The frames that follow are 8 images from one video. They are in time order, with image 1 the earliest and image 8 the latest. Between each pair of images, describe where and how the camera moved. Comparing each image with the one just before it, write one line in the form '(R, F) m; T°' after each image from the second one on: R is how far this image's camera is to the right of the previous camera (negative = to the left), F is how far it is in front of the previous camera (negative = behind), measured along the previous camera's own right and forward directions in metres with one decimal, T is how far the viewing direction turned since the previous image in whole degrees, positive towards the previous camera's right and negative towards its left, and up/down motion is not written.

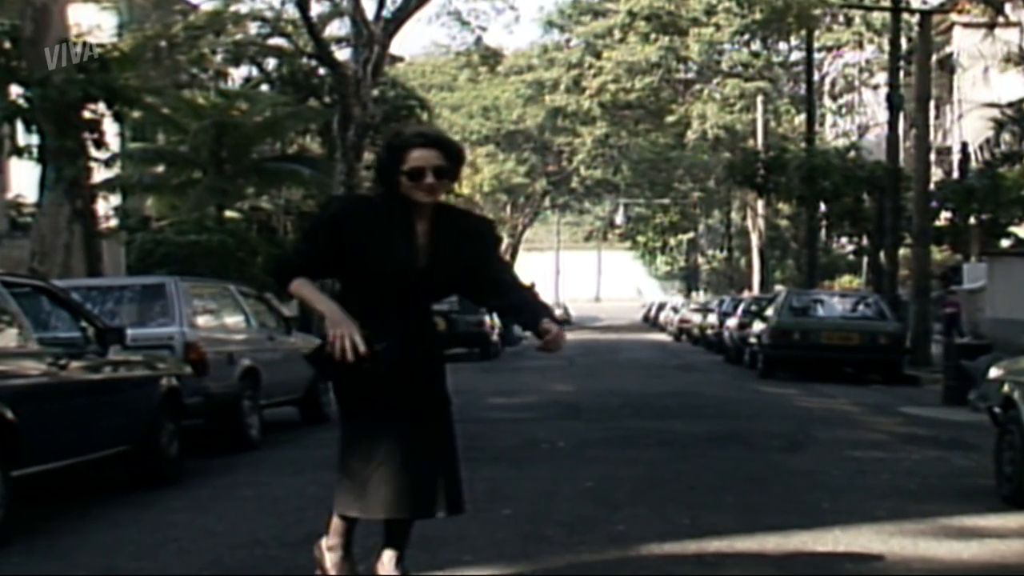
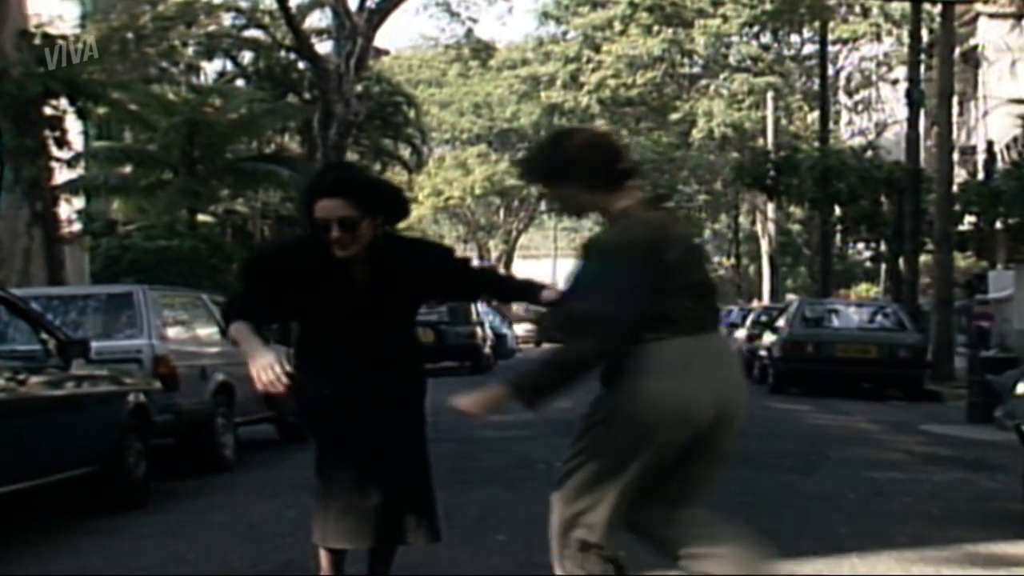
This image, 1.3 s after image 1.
(-0.1, +0.9) m; +1°
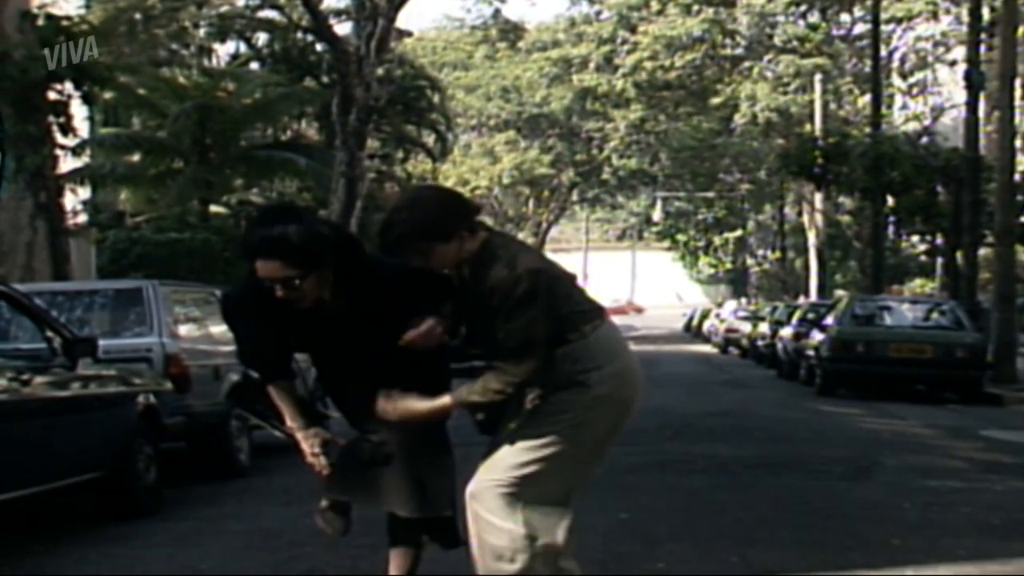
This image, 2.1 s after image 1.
(0.0, +0.7) m; -1°
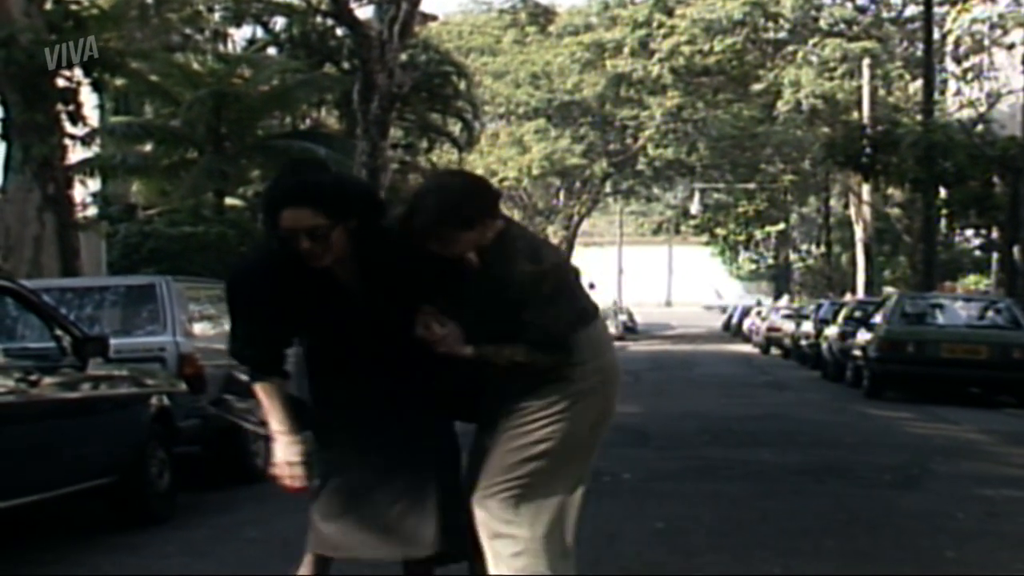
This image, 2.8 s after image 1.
(0.0, +0.6) m; -1°
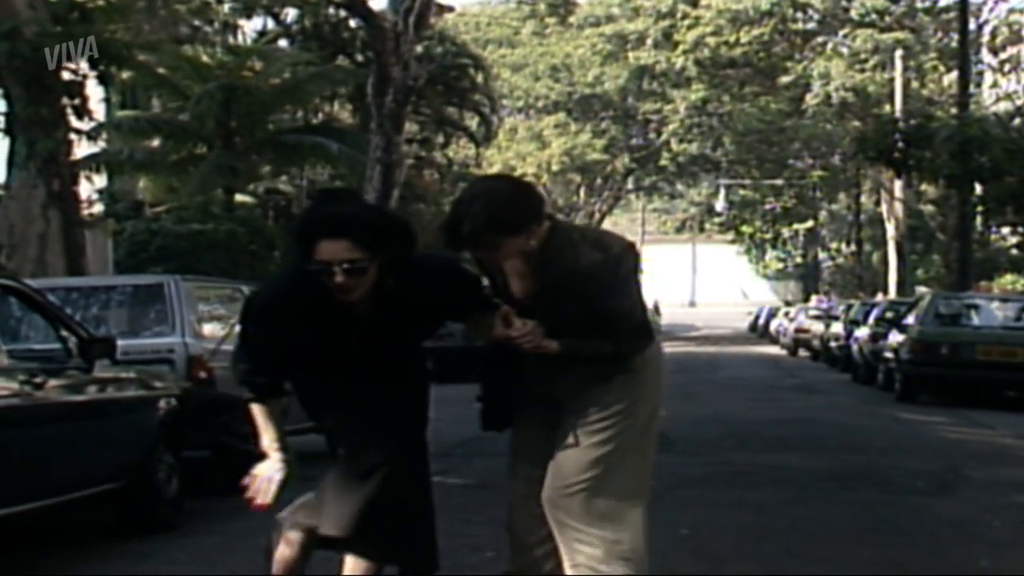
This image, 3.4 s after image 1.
(0.0, +0.4) m; -1°
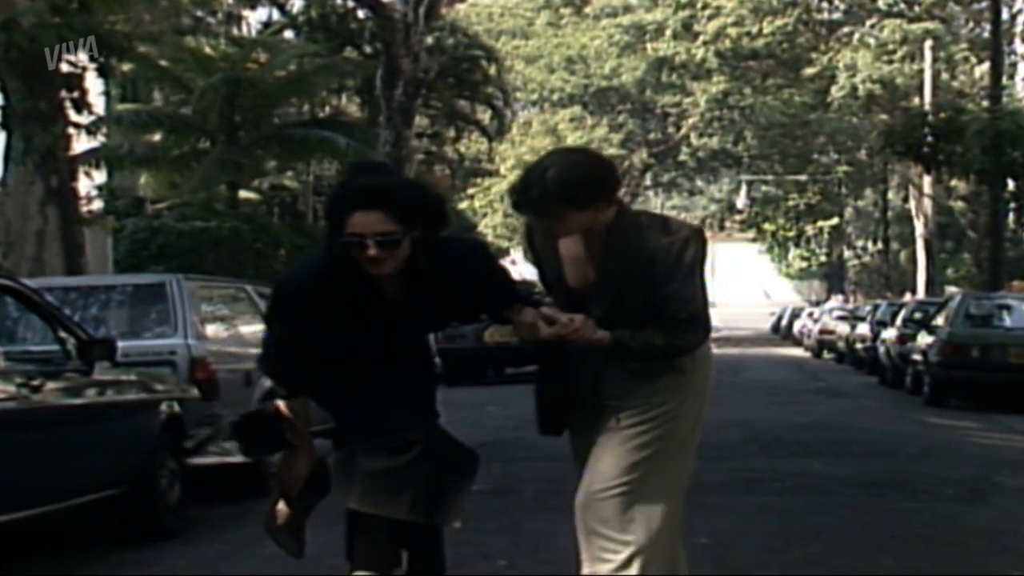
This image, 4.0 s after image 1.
(0.0, +0.4) m; 0°
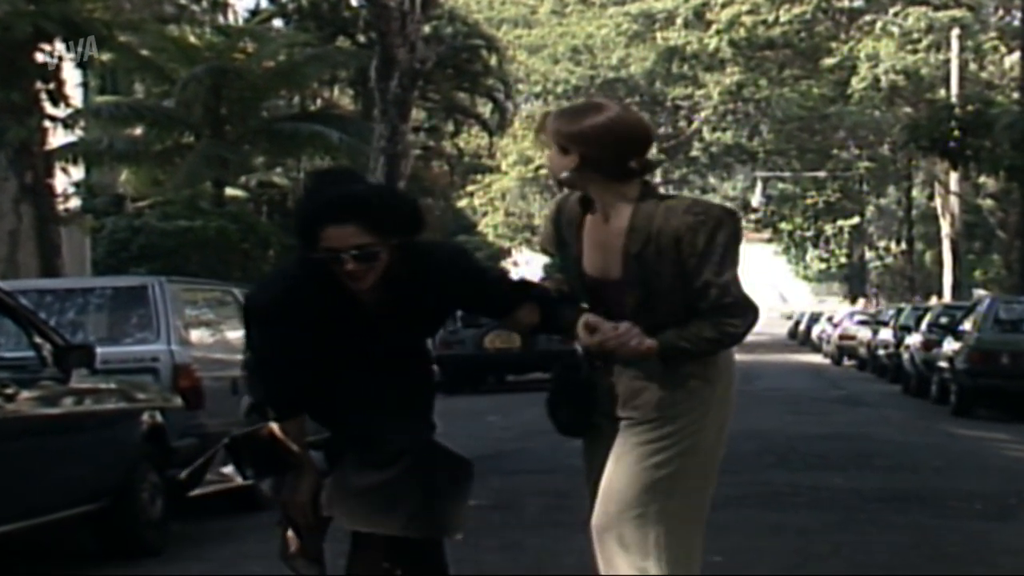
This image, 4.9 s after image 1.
(-0.1, +0.6) m; 0°
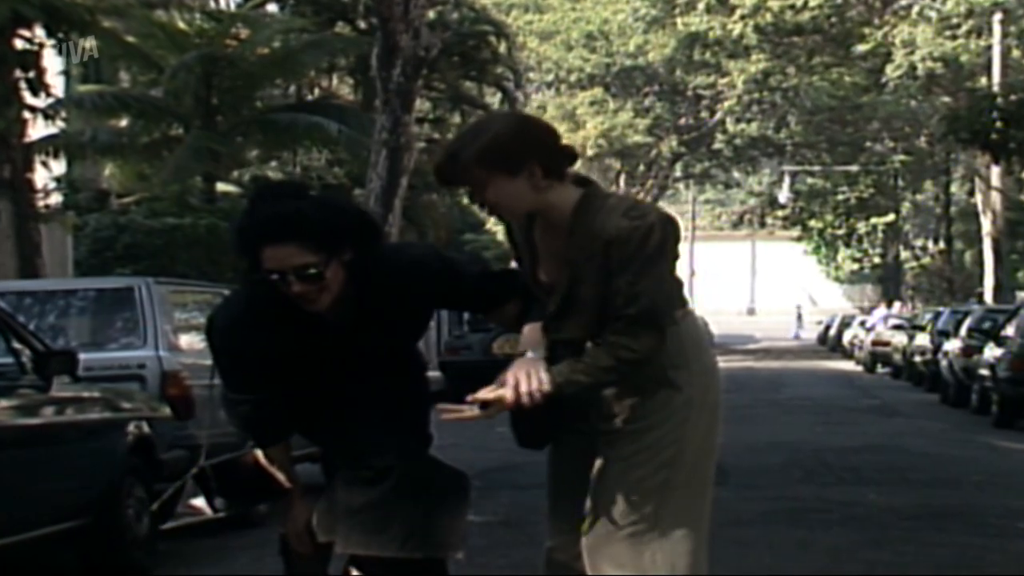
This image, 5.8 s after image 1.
(0.0, +0.6) m; 0°
